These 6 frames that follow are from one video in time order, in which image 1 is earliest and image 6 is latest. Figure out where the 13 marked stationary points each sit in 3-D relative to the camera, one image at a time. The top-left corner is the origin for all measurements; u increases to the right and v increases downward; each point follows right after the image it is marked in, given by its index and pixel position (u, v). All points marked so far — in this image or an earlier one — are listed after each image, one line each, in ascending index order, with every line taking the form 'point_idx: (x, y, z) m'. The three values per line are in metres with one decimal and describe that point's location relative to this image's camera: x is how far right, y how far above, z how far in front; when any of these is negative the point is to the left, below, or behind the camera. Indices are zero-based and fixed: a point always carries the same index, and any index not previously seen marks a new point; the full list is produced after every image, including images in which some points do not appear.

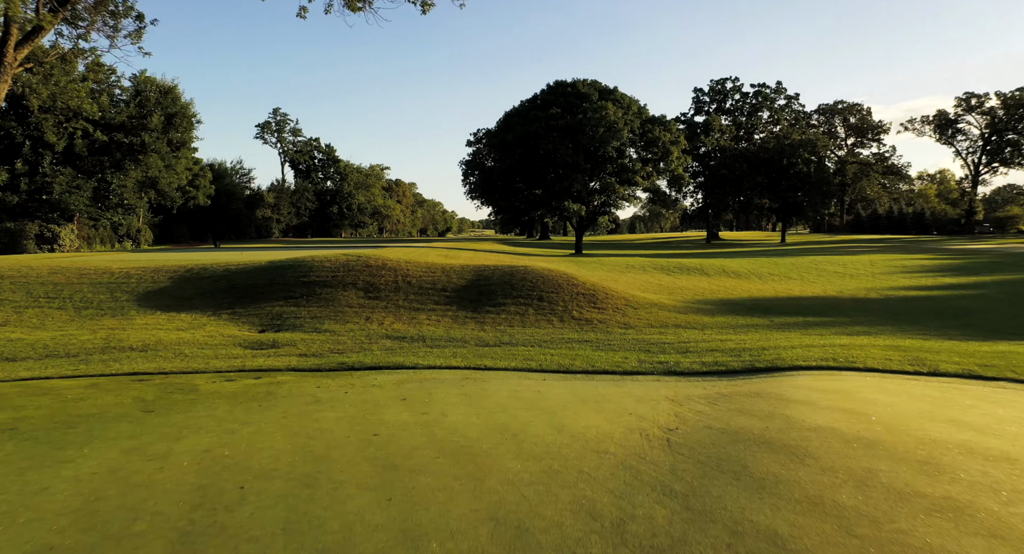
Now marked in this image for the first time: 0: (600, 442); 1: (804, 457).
0: (+0.8, -1.4, +5.1) m
1: (+2.1, -1.3, +4.4) m
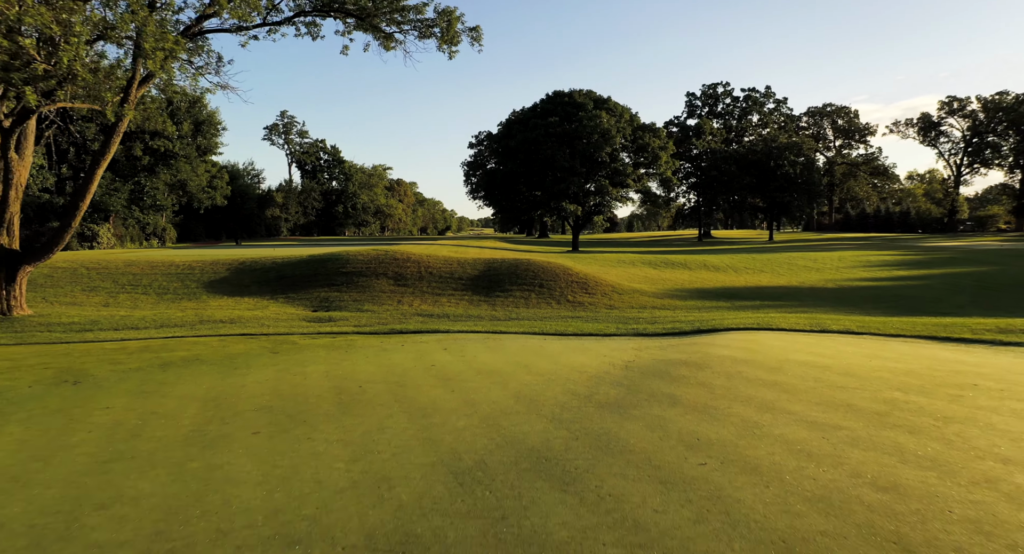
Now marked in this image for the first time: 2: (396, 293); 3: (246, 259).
0: (+0.9, -1.1, +7.9) m
1: (+2.2, -1.0, +7.1) m
2: (-2.9, -0.4, +15.6) m
3: (-8.2, +0.5, +18.8) m
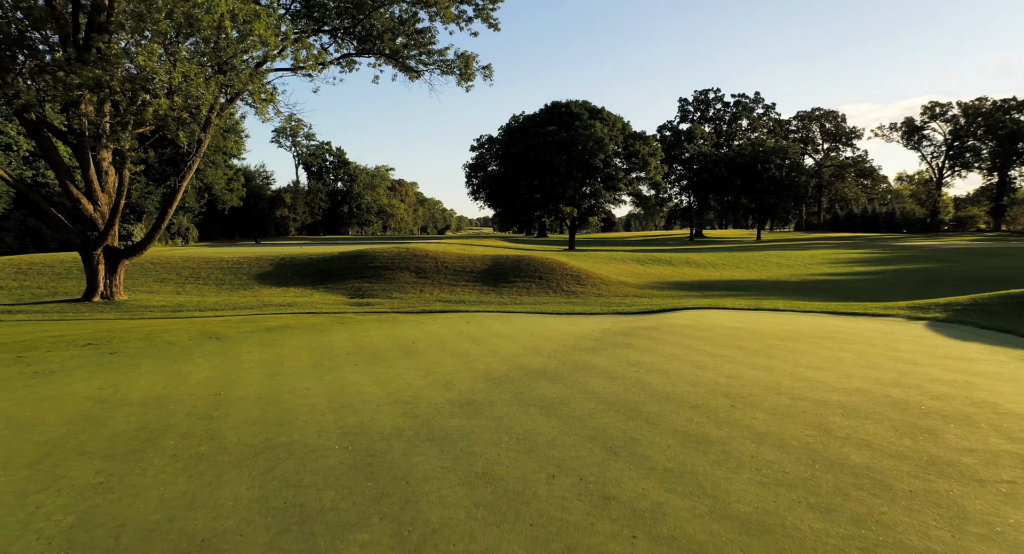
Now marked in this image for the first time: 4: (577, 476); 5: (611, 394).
0: (+1.0, -1.0, +10.8) m
1: (+2.4, -0.9, +10.0) m
2: (-2.8, -0.2, +18.5) m
3: (-8.0, +0.7, +21.7) m
4: (+0.4, -1.3, +4.1) m
5: (+1.0, -1.2, +6.0) m
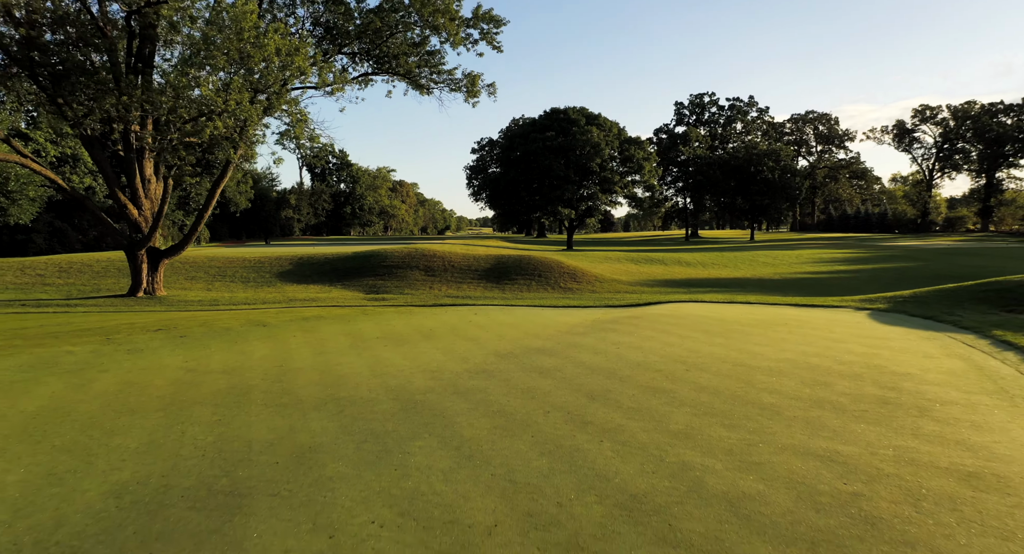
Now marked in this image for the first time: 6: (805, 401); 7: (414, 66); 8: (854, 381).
0: (+1.1, -0.9, +12.4) m
1: (+2.4, -0.8, +11.7) m
2: (-2.8, -0.1, +20.1) m
3: (-8.0, +0.8, +23.4) m
4: (+0.5, -1.3, +5.8) m
5: (+1.0, -1.1, +7.7) m
6: (+2.7, -1.2, +5.7) m
7: (-2.7, +5.8, +16.8) m
8: (+3.5, -1.1, +6.3) m
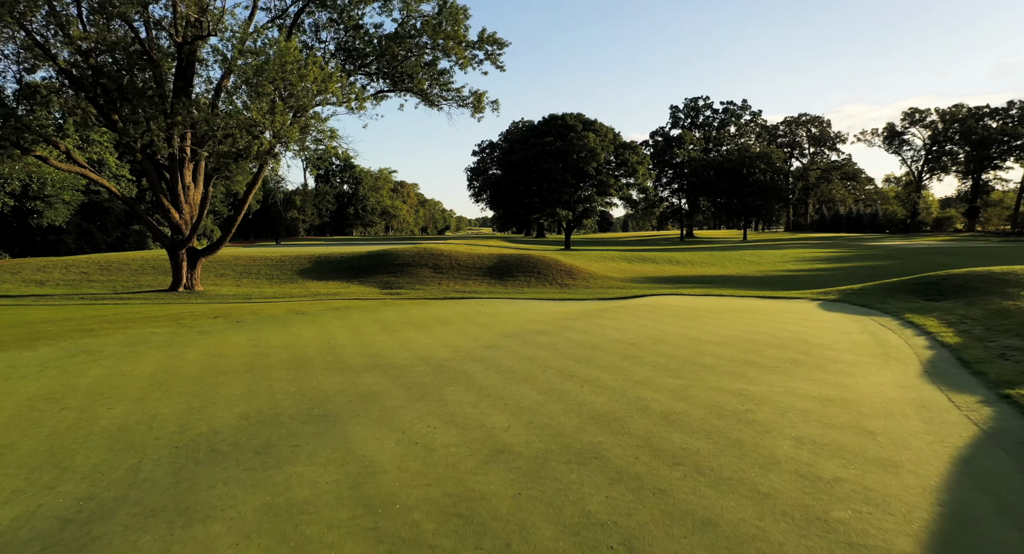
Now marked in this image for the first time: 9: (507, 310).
0: (+1.2, -0.8, +14.3) m
1: (+2.5, -0.7, +13.6) m
2: (-2.7, 0.0, +22.0) m
3: (-8.0, +0.9, +25.3) m
4: (+0.6, -1.2, +7.7) m
5: (+1.1, -1.0, +9.6) m
6: (+2.8, -1.0, +7.6) m
7: (-2.6, +5.9, +18.7) m
8: (+3.6, -1.0, +8.2) m
9: (-0.1, -0.8, +14.7) m
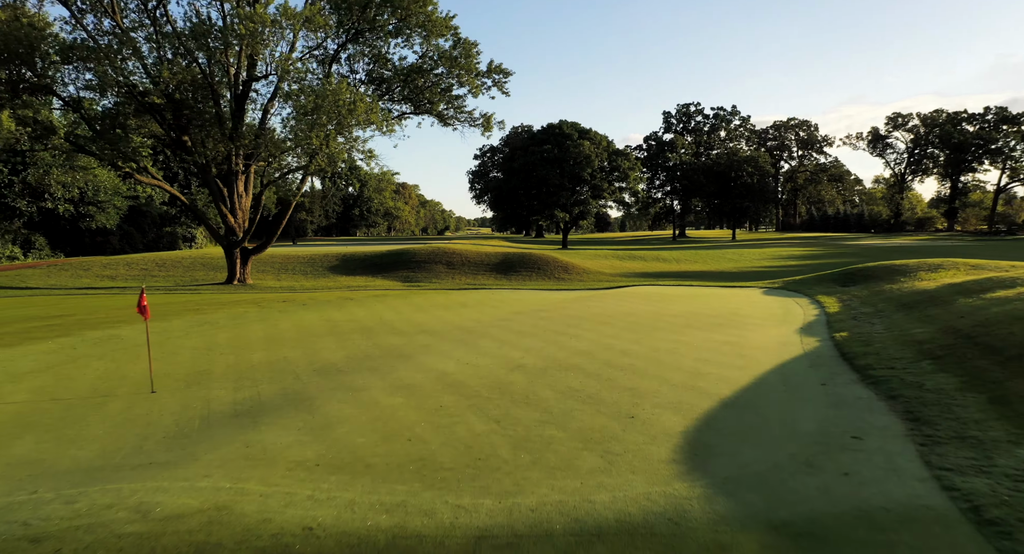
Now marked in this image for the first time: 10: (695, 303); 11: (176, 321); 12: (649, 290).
0: (+1.3, -0.6, +17.6) m
1: (+2.6, -0.5, +16.8) m
2: (-2.6, +0.2, +25.3) m
3: (-7.8, +1.1, +28.5) m
4: (+0.7, -1.0, +10.9) m
5: (+1.3, -0.8, +12.9) m
6: (+3.0, -0.9, +10.9) m
7: (-2.5, +6.0, +21.9) m
8: (+3.8, -0.8, +11.5) m
9: (0.0, -0.6, +18.0) m
10: (+4.1, -0.6, +14.0) m
11: (-6.7, -0.9, +12.2) m
12: (+3.8, -0.4, +17.5) m
